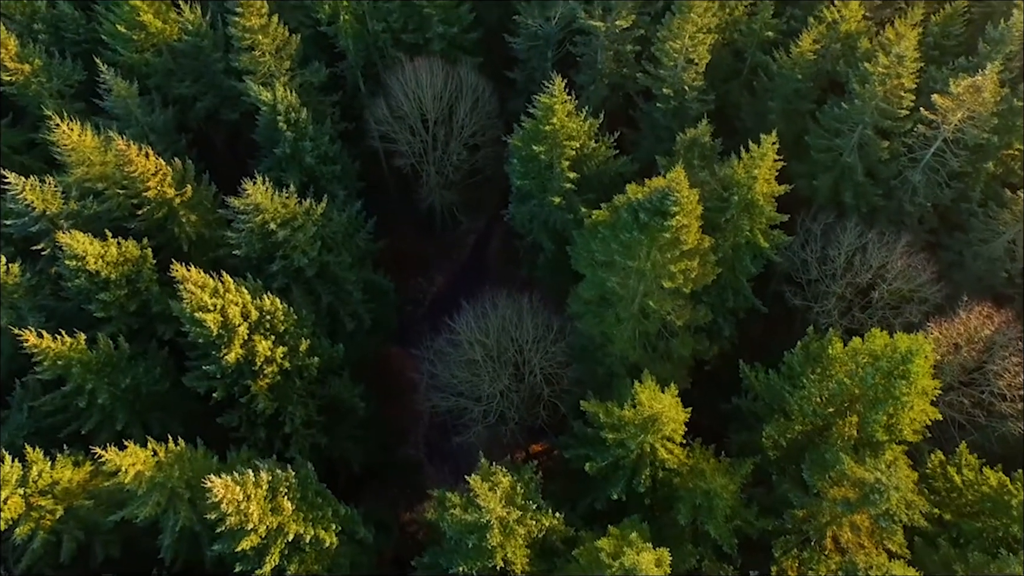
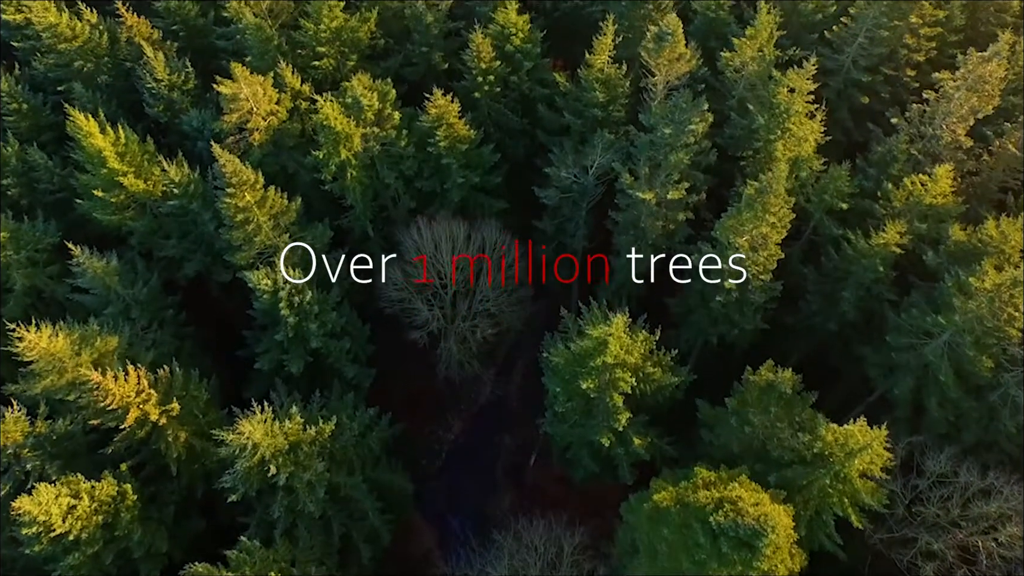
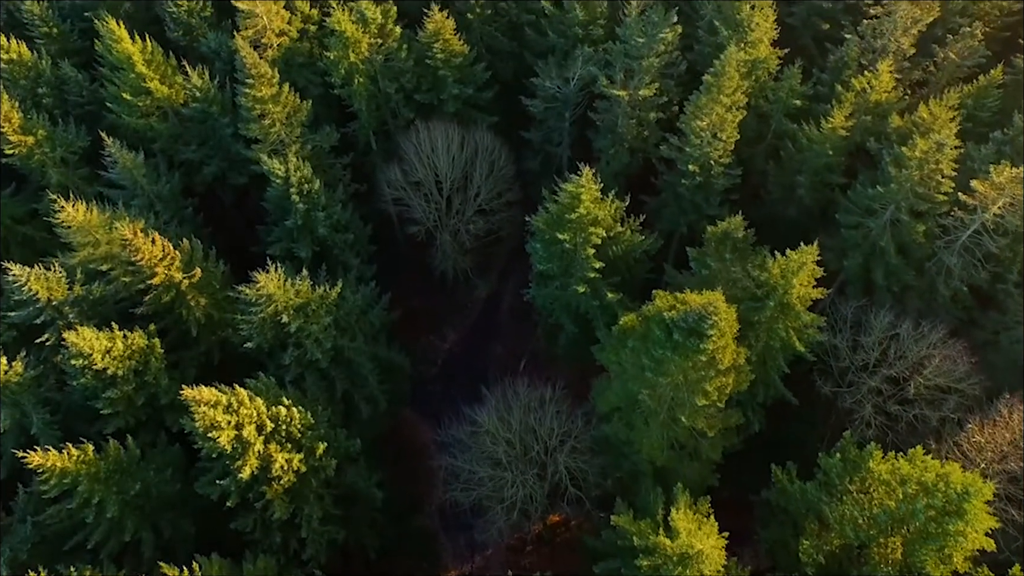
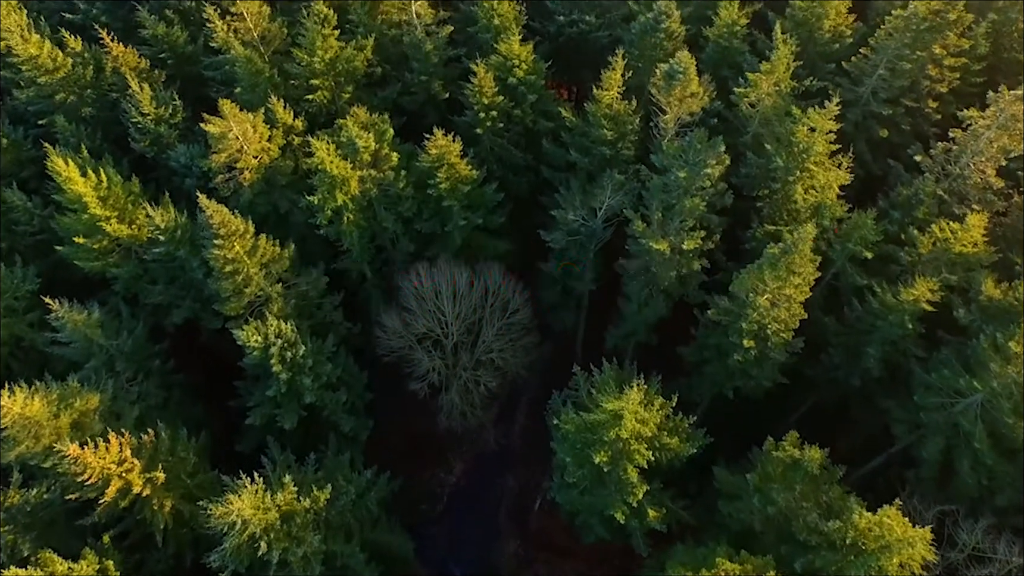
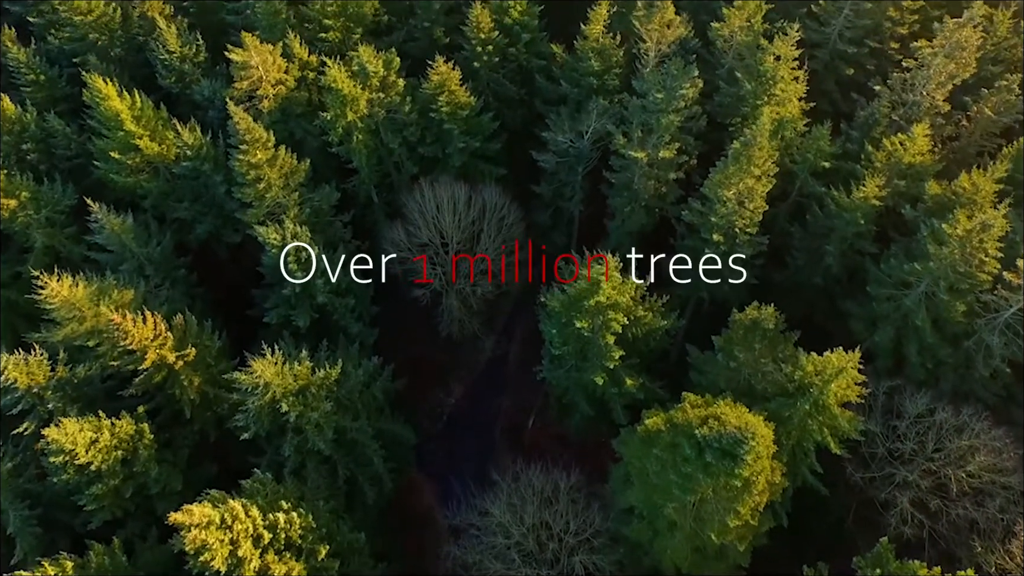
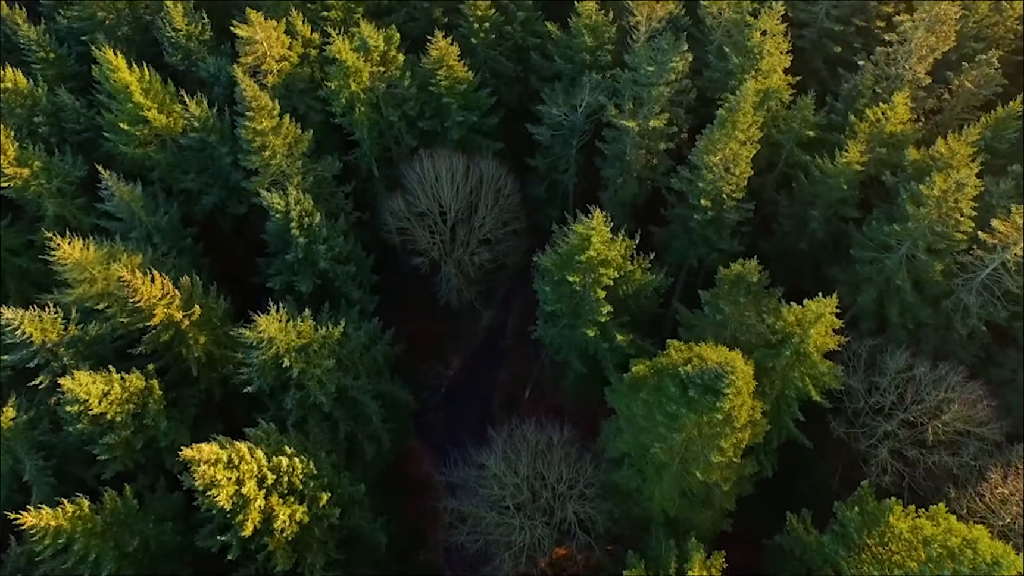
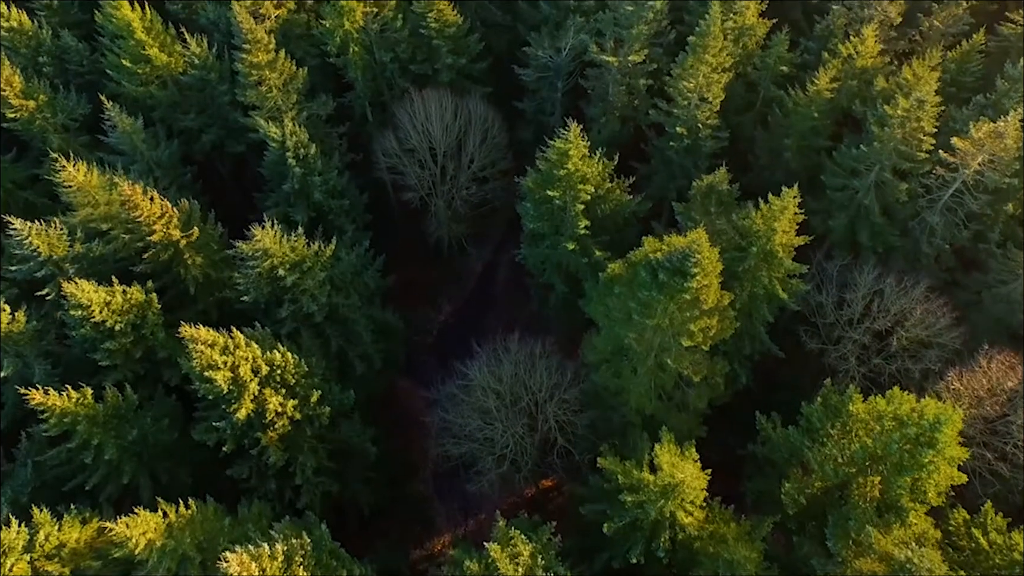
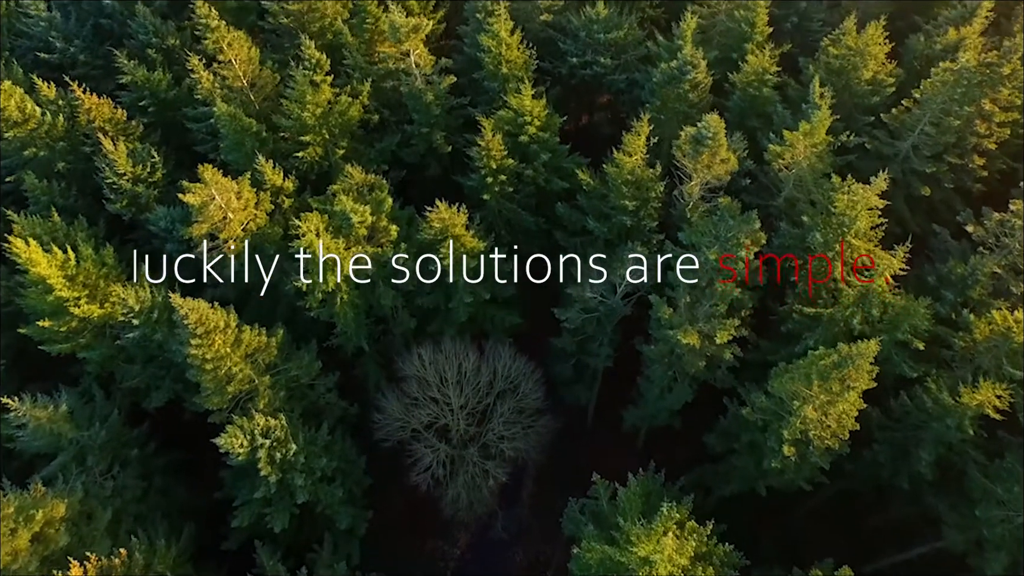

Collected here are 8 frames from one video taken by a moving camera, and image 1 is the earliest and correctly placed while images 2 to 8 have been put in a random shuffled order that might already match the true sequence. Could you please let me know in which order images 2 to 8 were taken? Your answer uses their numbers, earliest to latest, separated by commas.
7, 3, 6, 5, 2, 4, 8
